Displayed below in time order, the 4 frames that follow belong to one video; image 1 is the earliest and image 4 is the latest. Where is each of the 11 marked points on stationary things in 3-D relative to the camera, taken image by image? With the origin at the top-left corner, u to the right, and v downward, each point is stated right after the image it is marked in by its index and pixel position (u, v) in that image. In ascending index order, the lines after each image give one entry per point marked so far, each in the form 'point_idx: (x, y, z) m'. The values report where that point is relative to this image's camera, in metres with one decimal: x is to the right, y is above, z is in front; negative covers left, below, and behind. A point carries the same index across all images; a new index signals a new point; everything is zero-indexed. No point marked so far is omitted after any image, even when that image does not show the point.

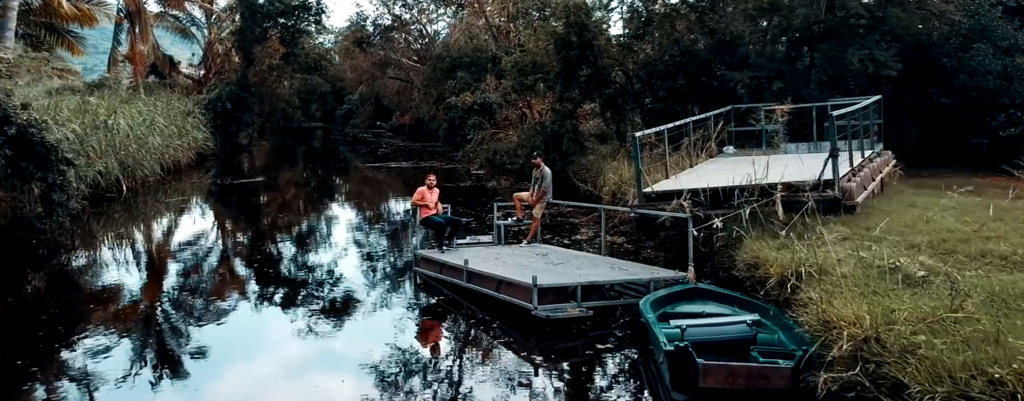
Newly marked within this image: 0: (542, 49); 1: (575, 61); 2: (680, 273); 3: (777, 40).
0: (+0.5, +2.9, +14.4) m
1: (+1.1, +2.5, +13.5) m
2: (+1.4, -0.6, +6.4) m
3: (+4.3, +2.6, +12.2) m
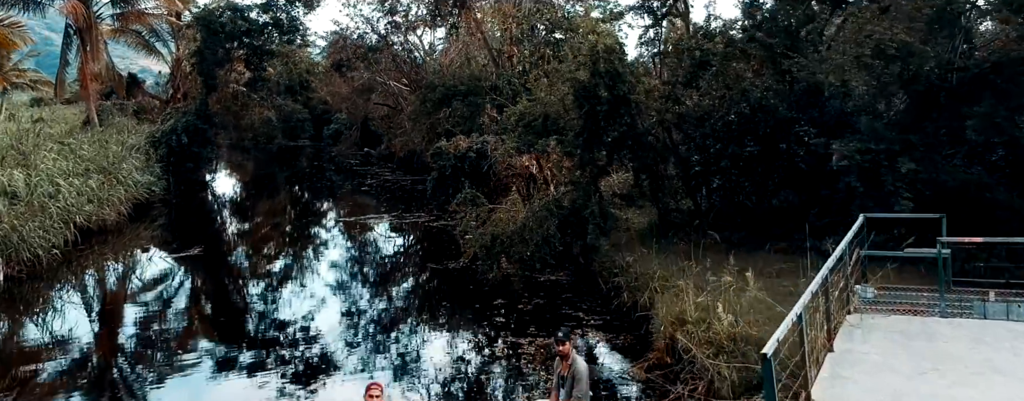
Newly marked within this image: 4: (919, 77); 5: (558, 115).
0: (+0.6, +1.5, +10.7) m
1: (+1.2, +1.1, +9.8) m
2: (+1.5, -2.0, +2.7) m
3: (+4.3, +1.2, +8.5) m
4: (+4.4, +1.3, +8.1) m
5: (+0.6, +1.2, +10.4) m
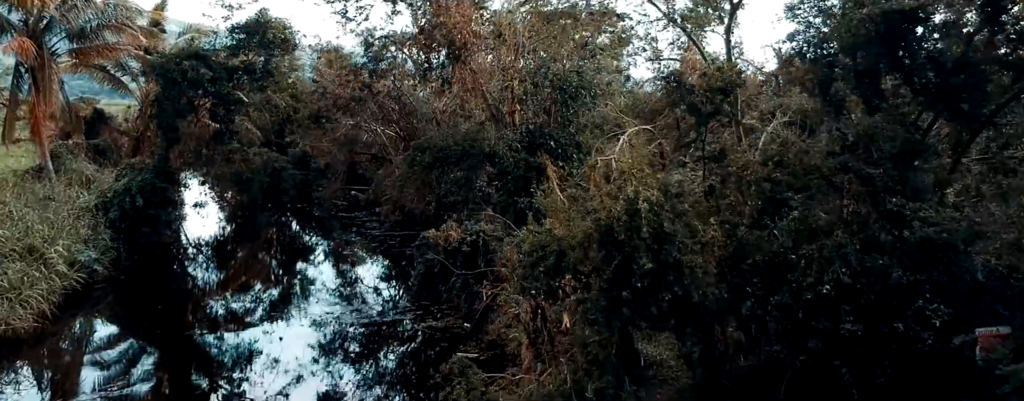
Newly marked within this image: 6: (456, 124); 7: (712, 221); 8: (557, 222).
0: (+0.6, -0.4, +7.9) m
1: (+1.2, -0.8, +7.0) m
2: (+1.5, -3.7, -0.2) m
3: (+4.4, -0.7, +5.7) m
4: (+4.5, -0.6, +5.2) m
5: (+0.7, -0.7, +7.6) m
6: (-1.4, +1.8, +18.1) m
7: (+2.0, -0.2, +7.5) m
8: (+0.5, -0.3, +8.3) m
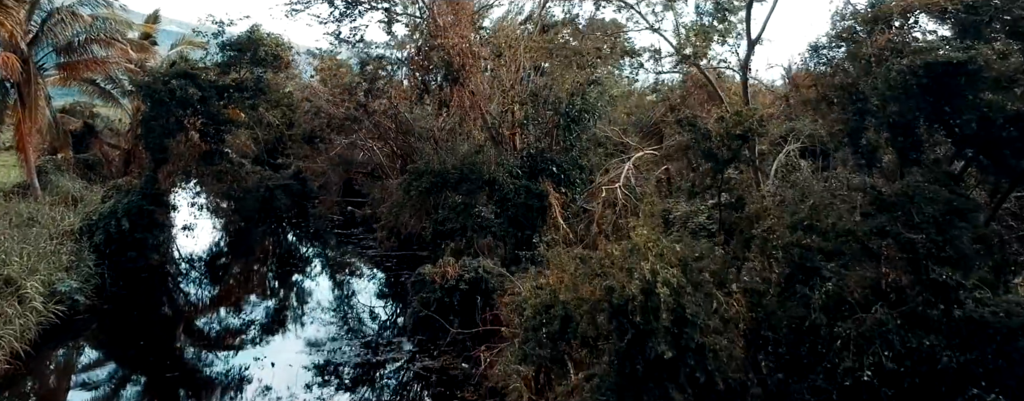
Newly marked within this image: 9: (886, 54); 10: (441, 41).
0: (+0.6, -1.0, +7.1) m
1: (+1.2, -1.4, +6.2) m
2: (+1.5, -4.3, -1.0) m
3: (+4.4, -1.3, +4.9) m
4: (+4.5, -1.2, +4.5) m
5: (+0.7, -1.3, +6.8) m
6: (-1.4, +1.1, +17.4) m
7: (+2.0, -0.8, +6.8) m
8: (+0.5, -0.9, +7.6) m
9: (+3.6, +1.4, +7.2) m
10: (-1.6, +3.7, +17.7) m
